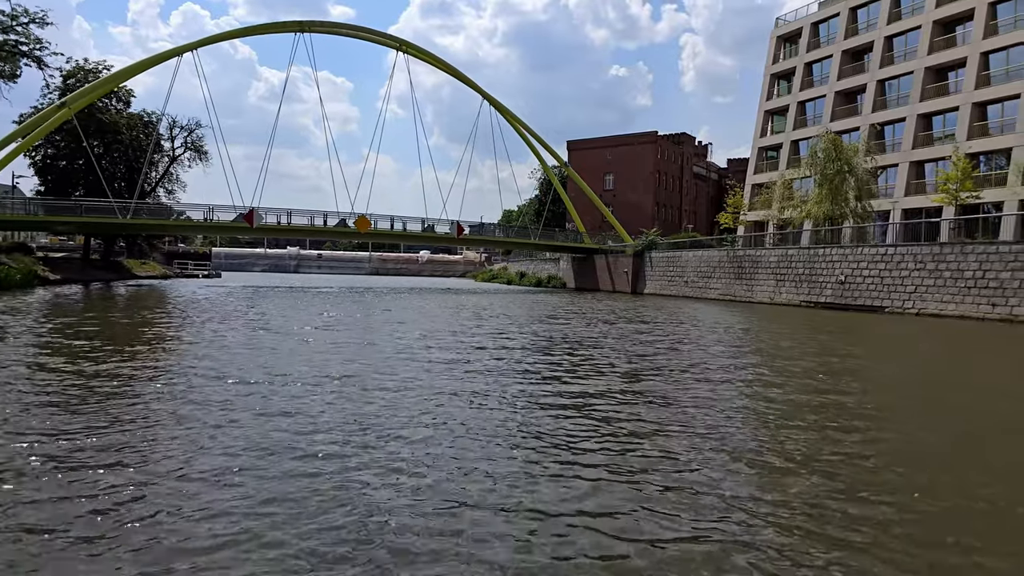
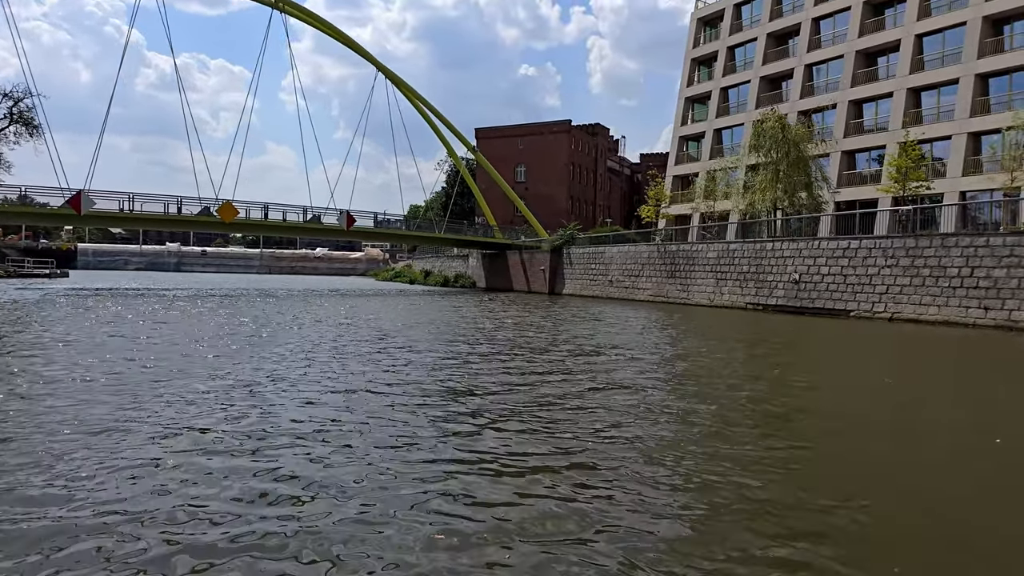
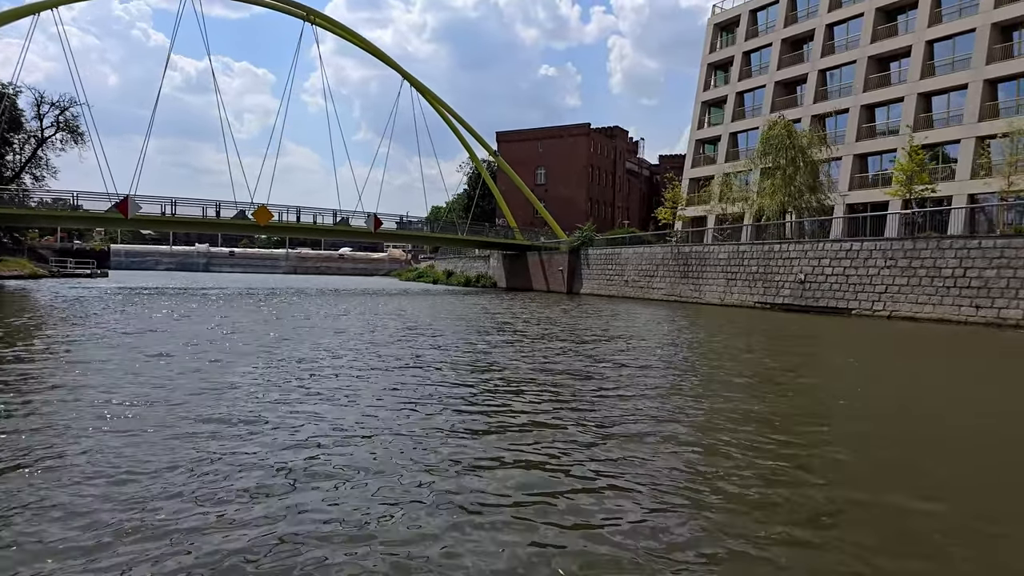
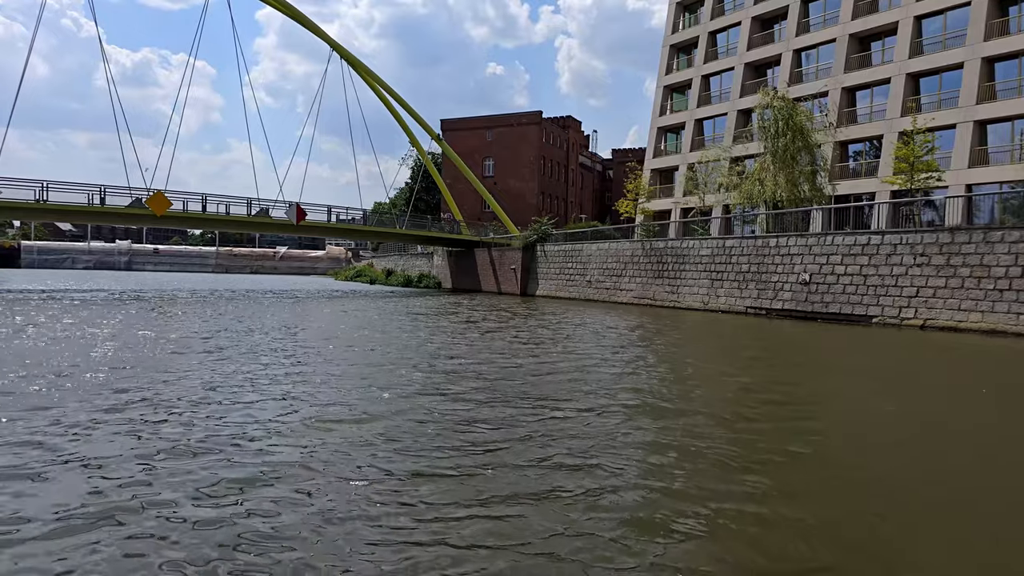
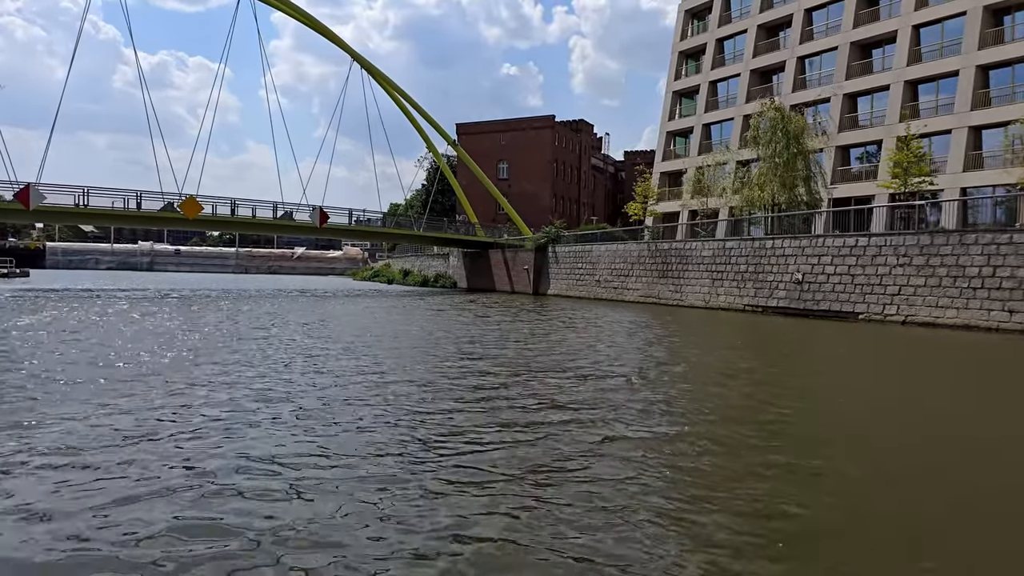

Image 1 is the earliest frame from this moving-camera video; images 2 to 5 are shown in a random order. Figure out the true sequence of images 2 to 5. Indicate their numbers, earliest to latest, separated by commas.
3, 2, 5, 4
